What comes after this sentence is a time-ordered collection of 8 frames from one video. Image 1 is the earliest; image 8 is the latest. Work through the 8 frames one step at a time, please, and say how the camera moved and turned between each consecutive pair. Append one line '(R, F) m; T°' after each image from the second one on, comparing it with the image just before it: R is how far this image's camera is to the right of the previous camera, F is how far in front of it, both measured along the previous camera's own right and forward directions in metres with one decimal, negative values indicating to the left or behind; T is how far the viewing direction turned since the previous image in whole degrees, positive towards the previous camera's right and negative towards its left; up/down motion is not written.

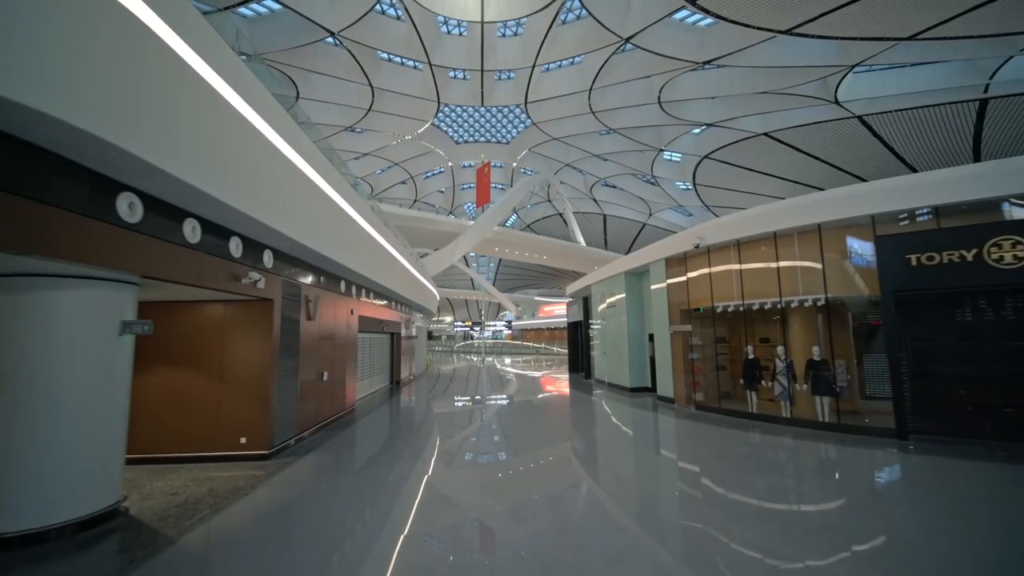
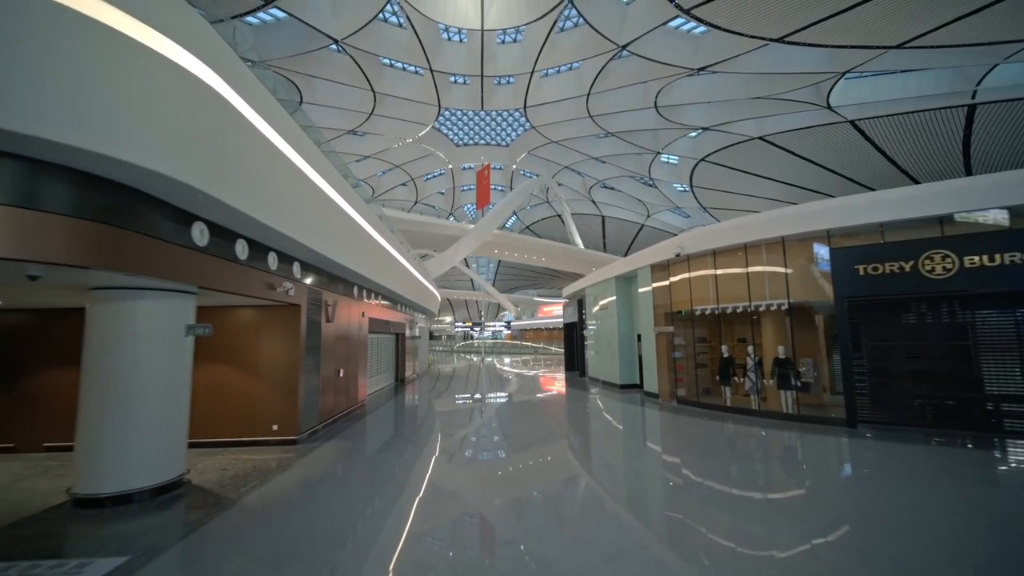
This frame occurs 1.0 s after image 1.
(0.0, -0.4) m; 0°
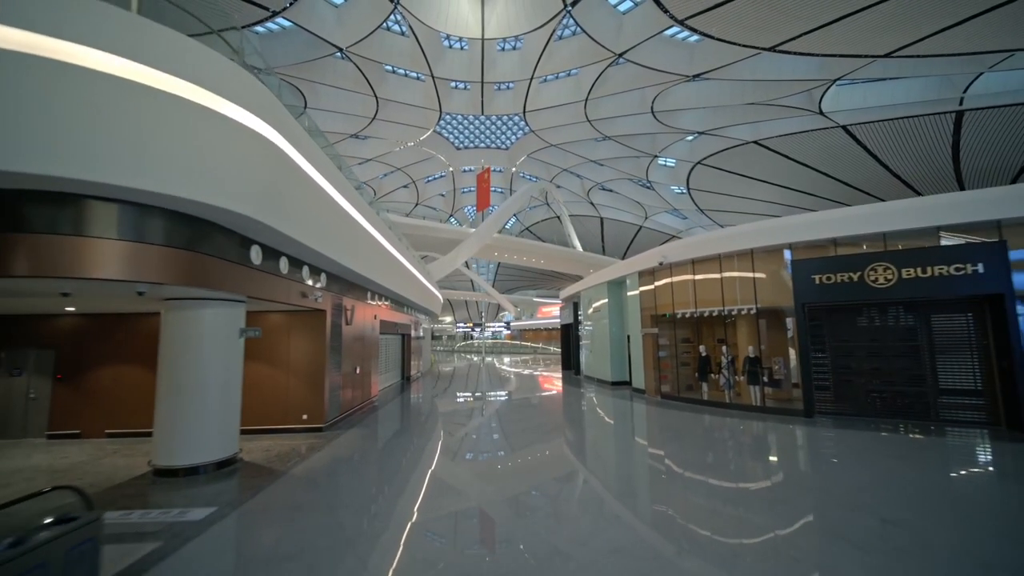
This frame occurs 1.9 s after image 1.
(0.0, -0.4) m; 0°
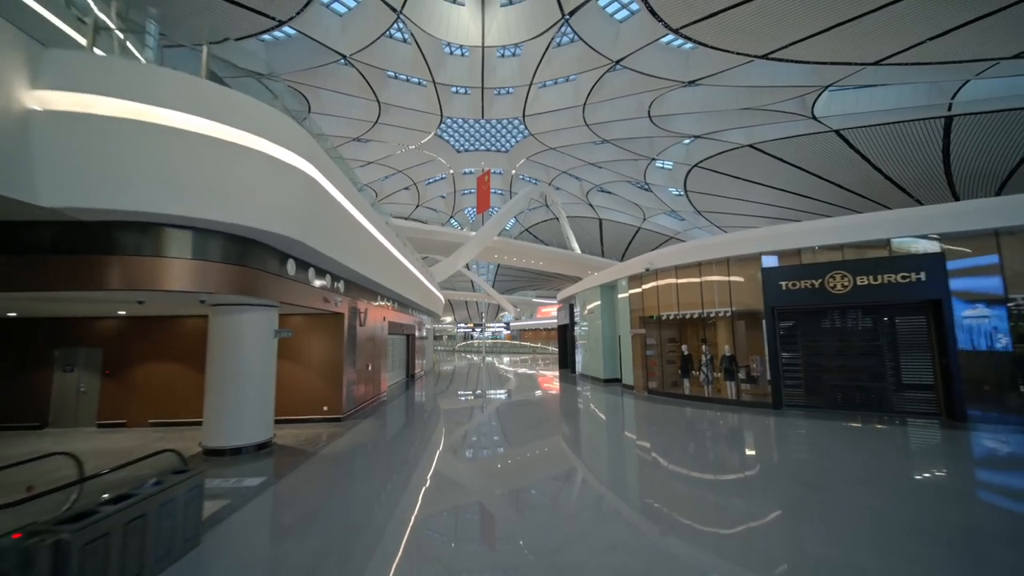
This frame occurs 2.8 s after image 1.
(0.0, -0.4) m; 0°
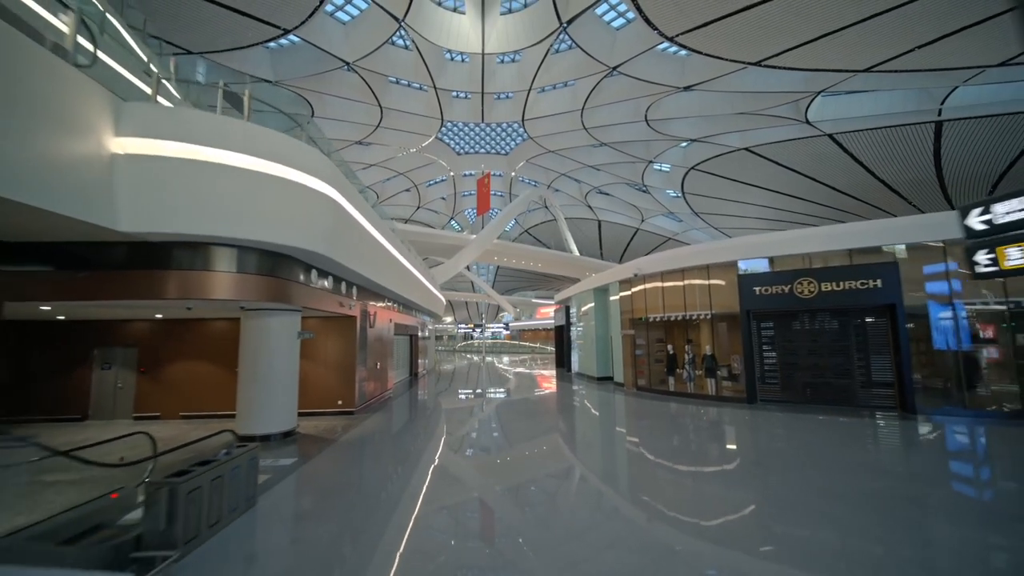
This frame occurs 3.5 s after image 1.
(0.0, -0.4) m; 0°
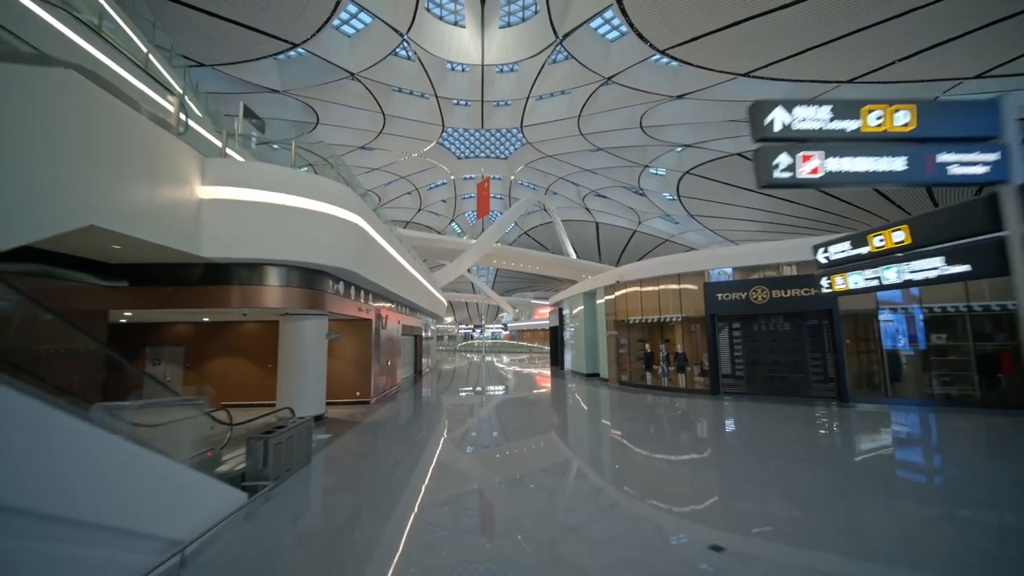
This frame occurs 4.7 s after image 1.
(0.0, -0.6) m; 0°
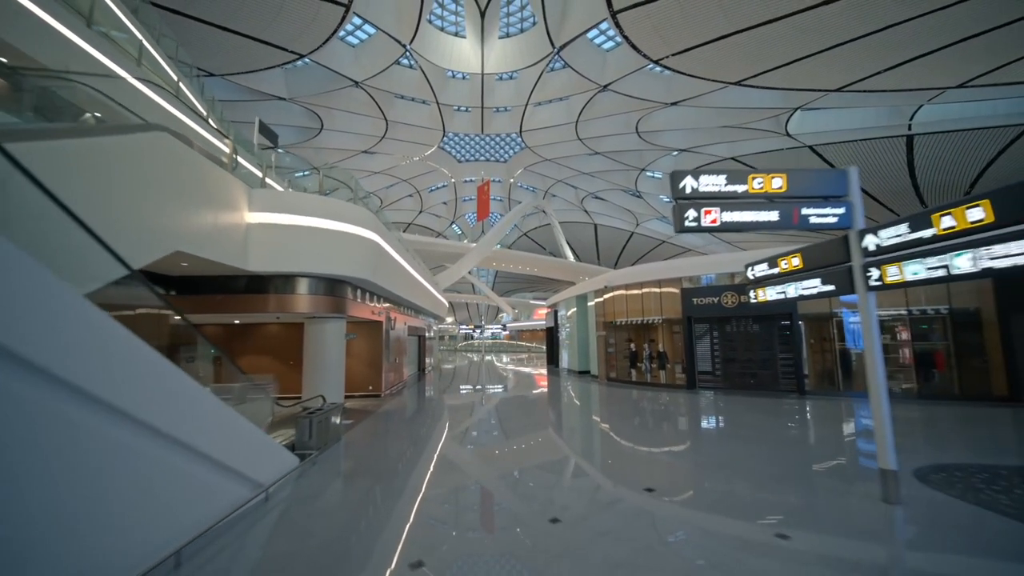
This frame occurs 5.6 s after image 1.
(0.0, -0.5) m; 0°
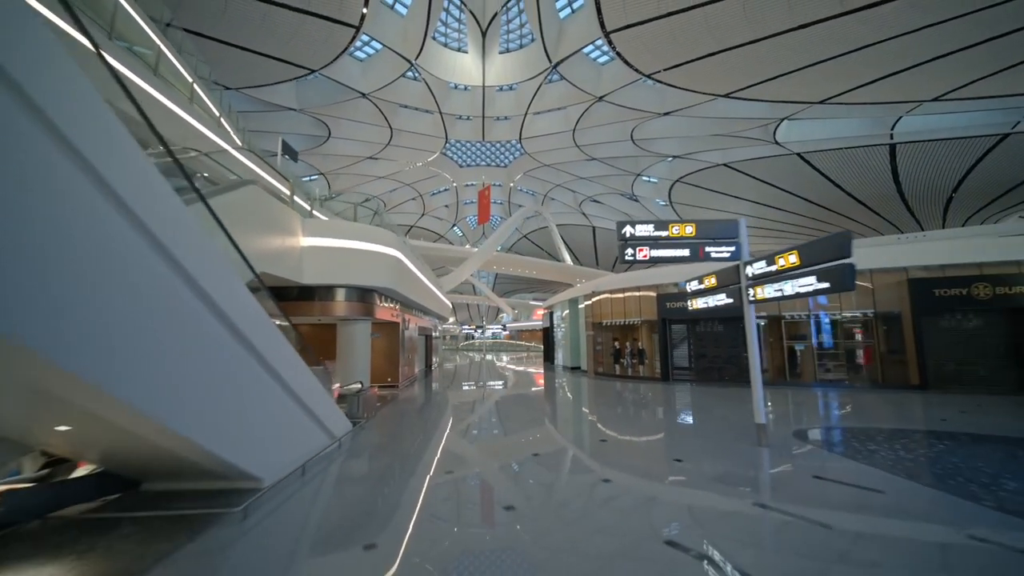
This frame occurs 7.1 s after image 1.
(0.0, -0.8) m; 0°
